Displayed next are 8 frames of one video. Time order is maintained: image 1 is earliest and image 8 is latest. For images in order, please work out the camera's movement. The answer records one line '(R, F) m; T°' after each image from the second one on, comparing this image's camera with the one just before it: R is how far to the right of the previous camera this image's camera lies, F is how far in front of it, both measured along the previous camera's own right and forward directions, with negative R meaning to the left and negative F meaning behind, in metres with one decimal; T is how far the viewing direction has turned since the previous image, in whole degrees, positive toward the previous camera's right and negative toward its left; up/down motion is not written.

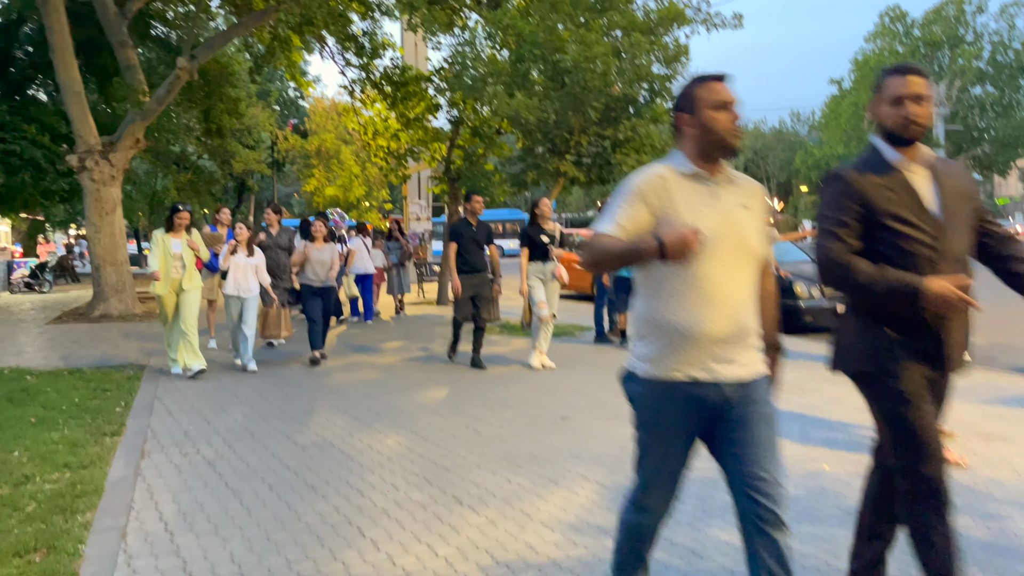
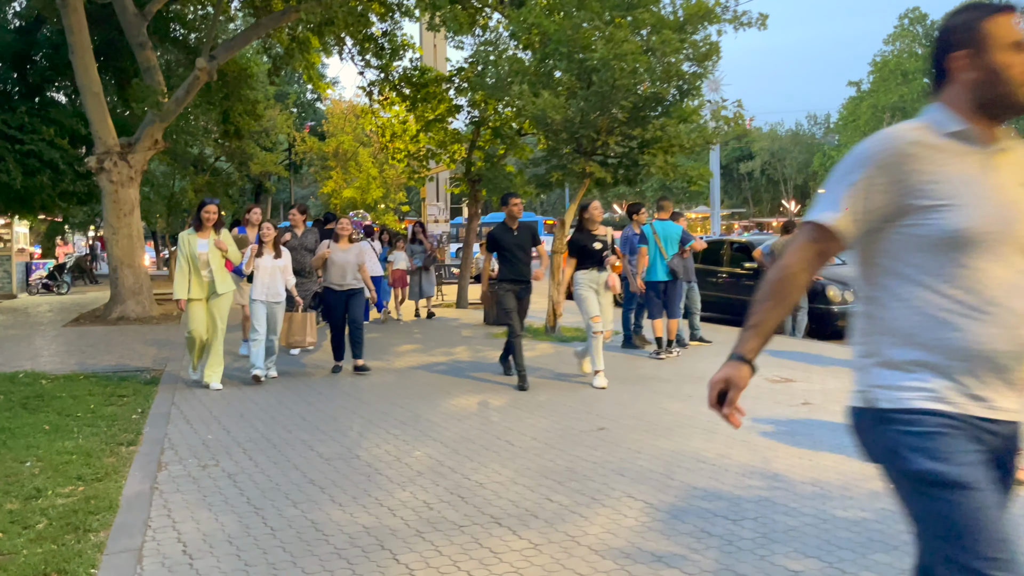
(-0.1, +0.3) m; -1°
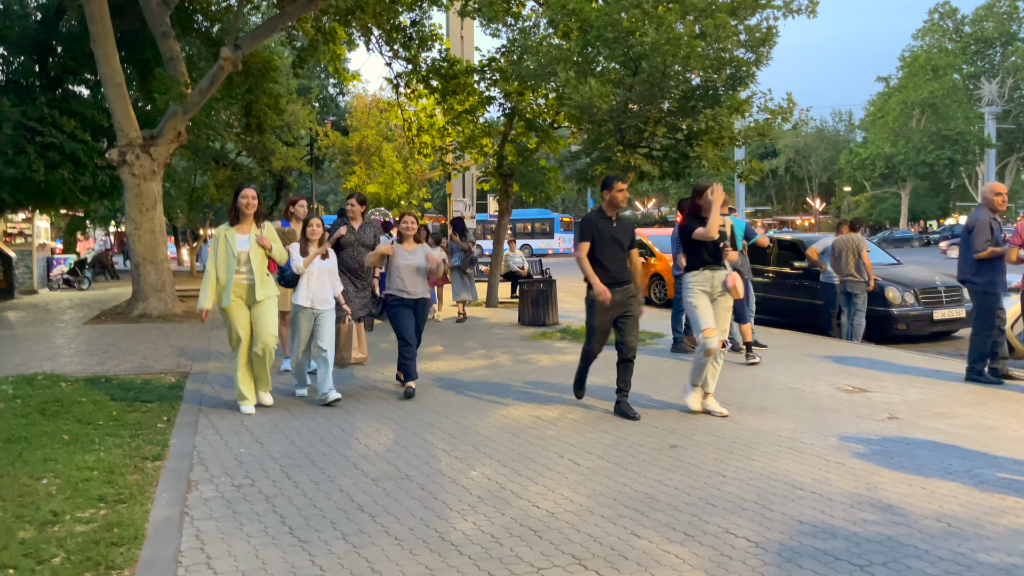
(-0.3, +0.6) m; -1°
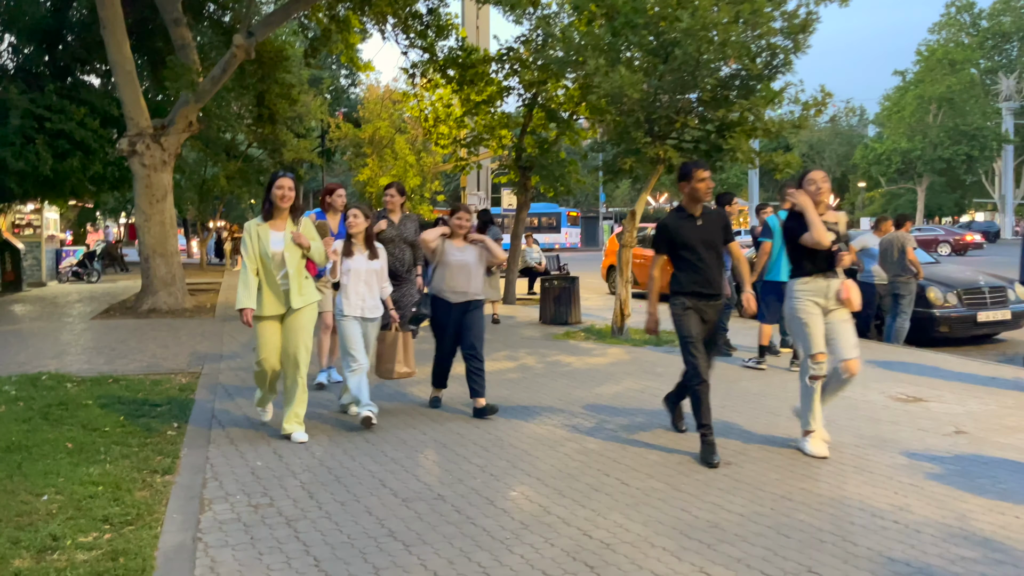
(-0.2, +0.5) m; -1°
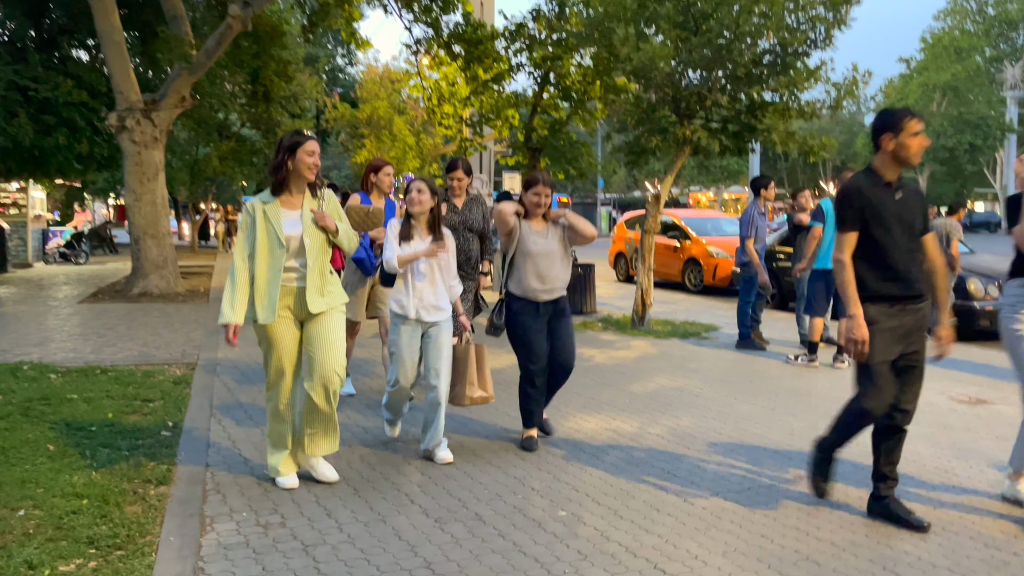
(-0.3, +0.7) m; +1°
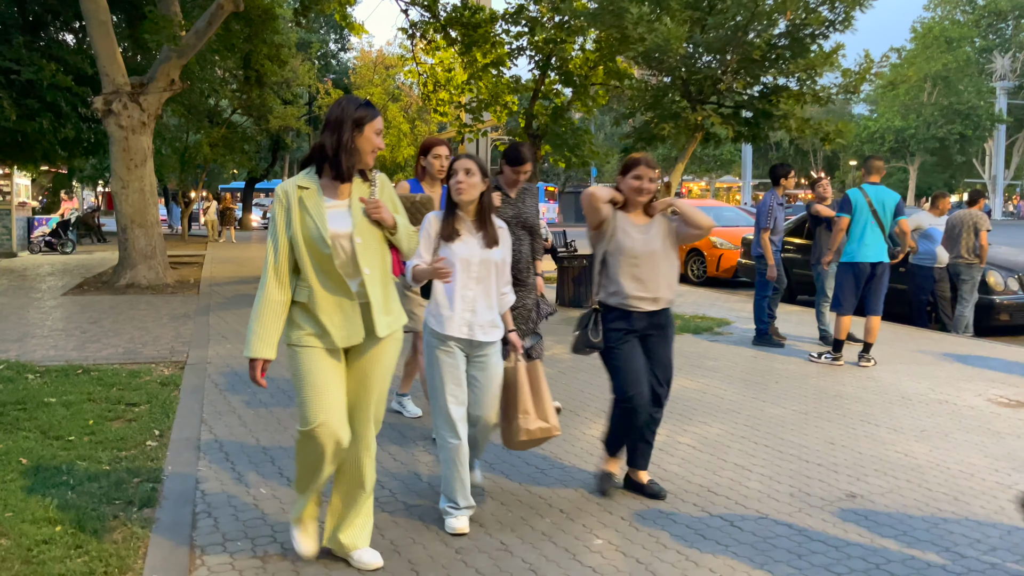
(-0.2, +0.5) m; +1°
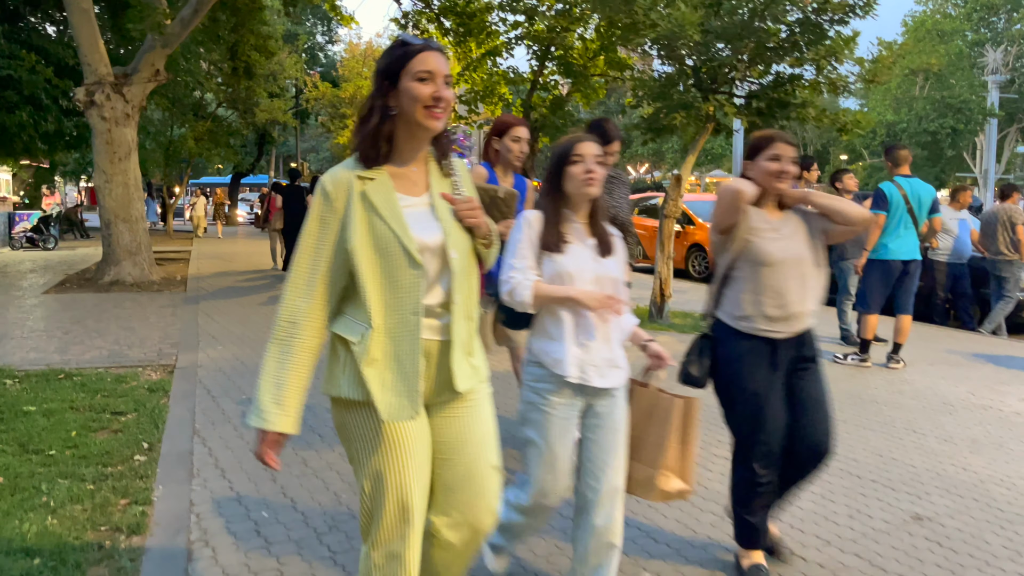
(-0.2, +0.4) m; +1°
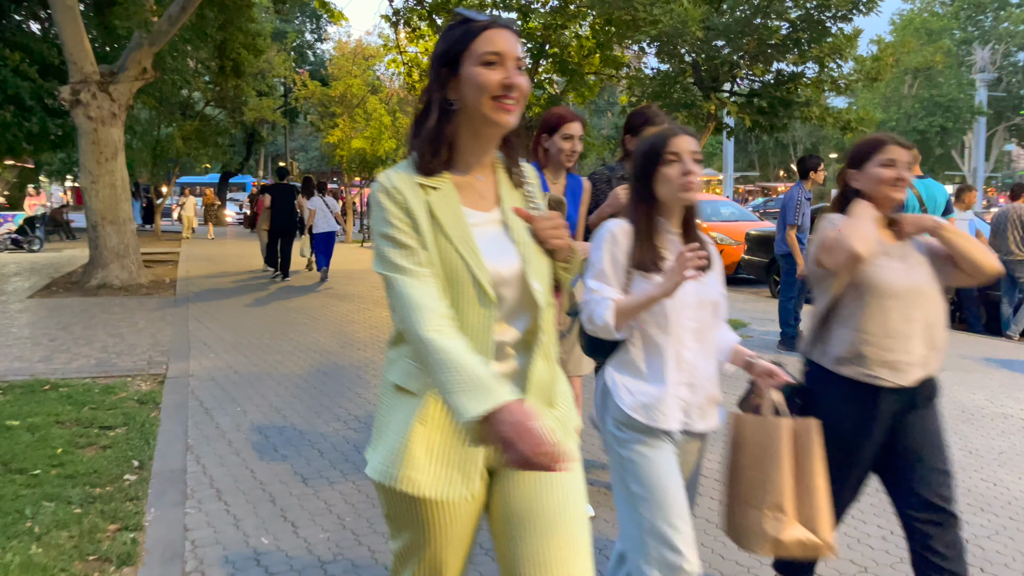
(-0.1, +0.2) m; +1°
